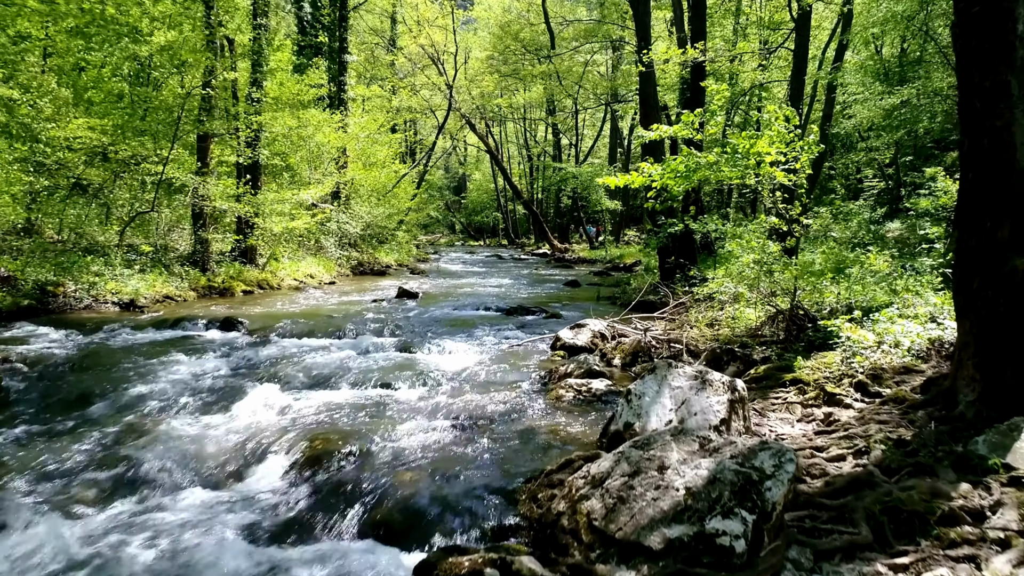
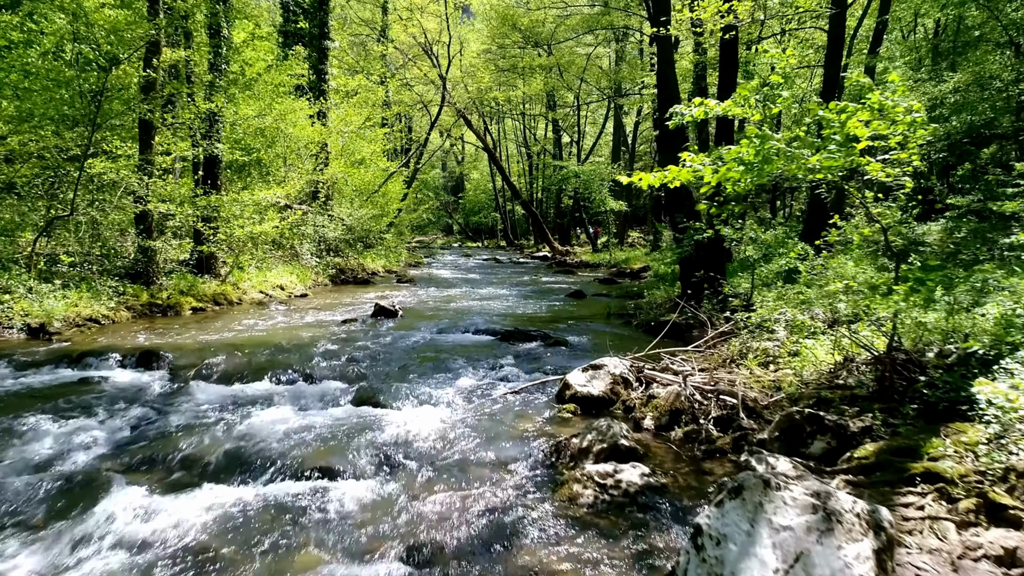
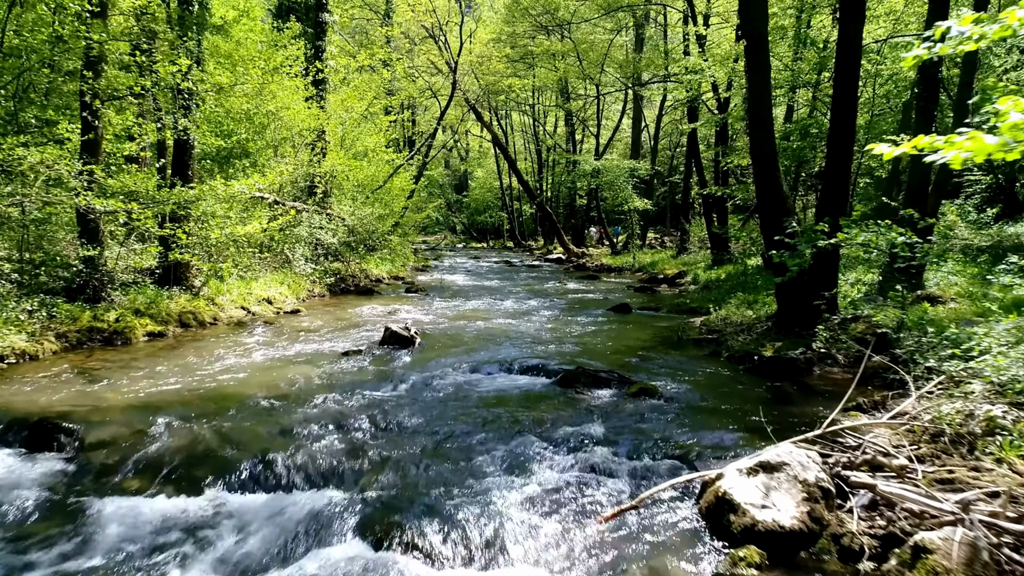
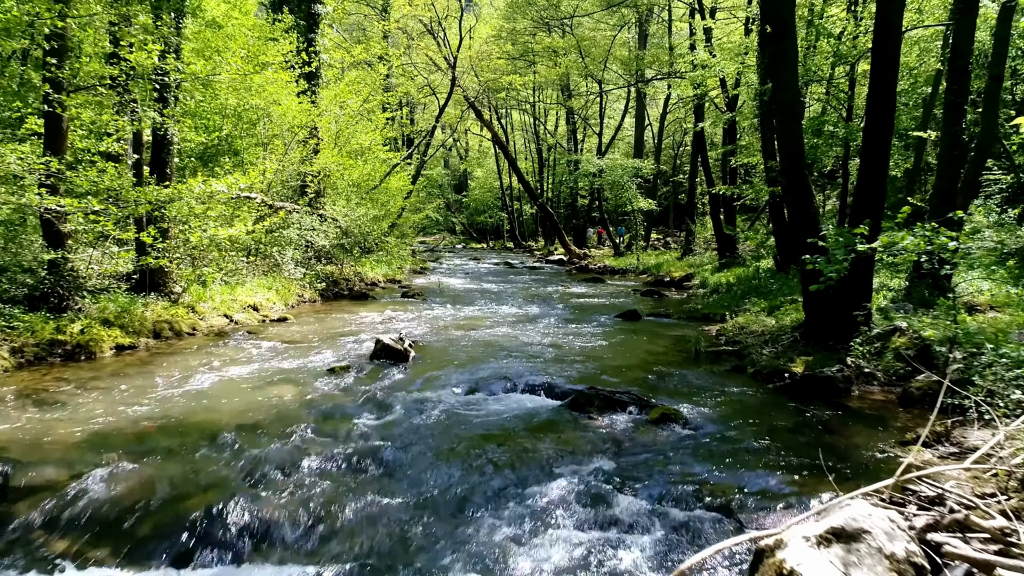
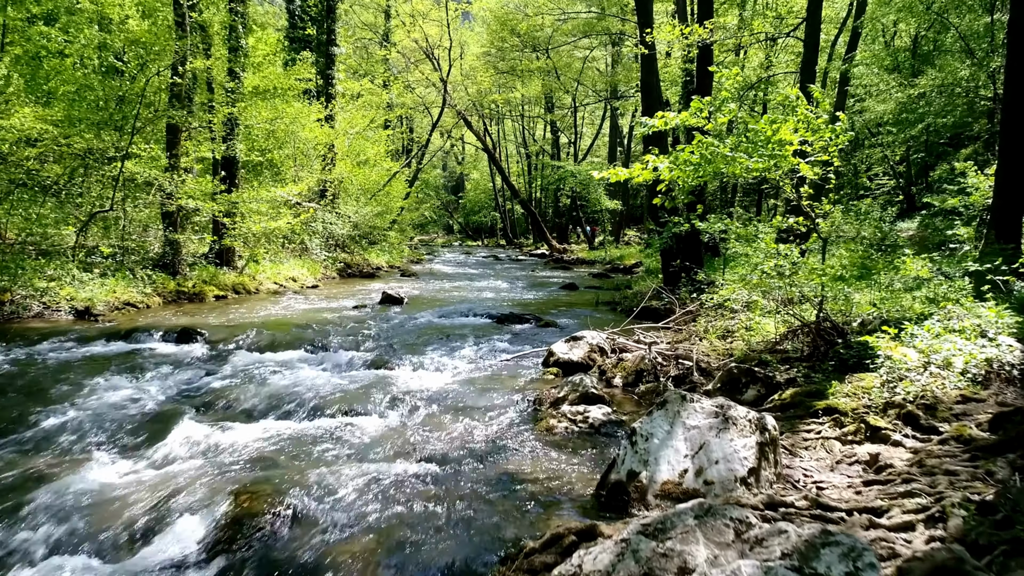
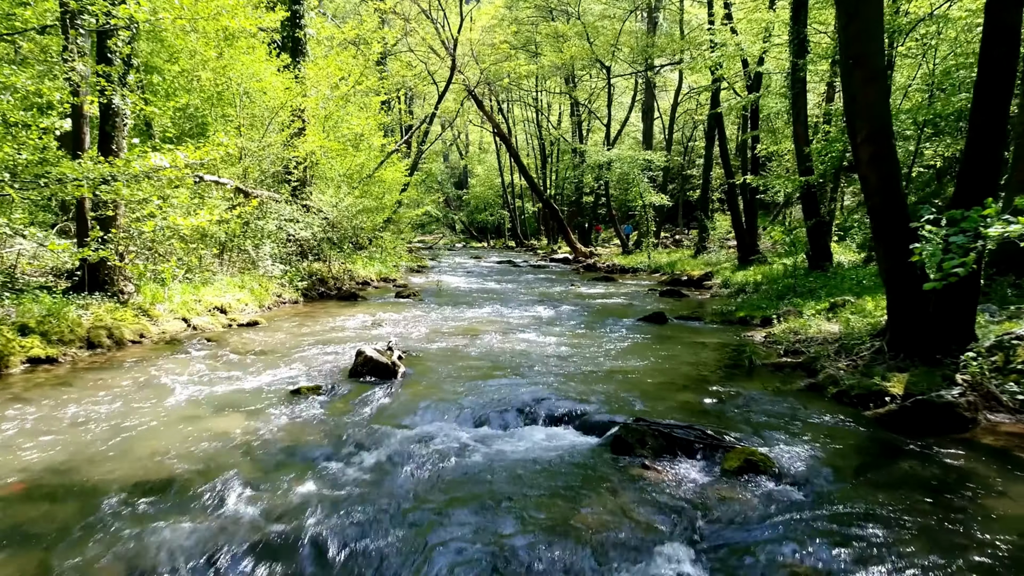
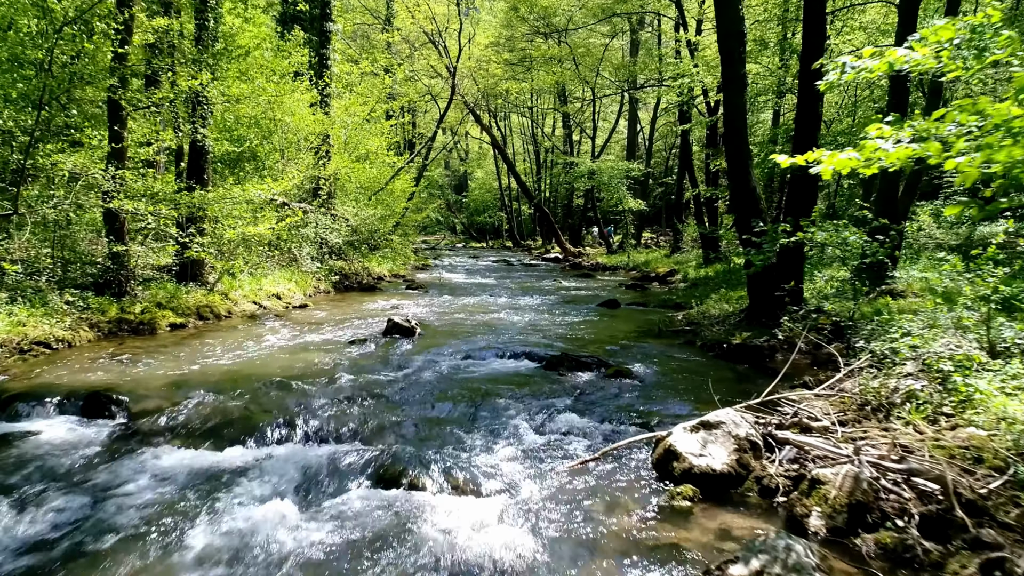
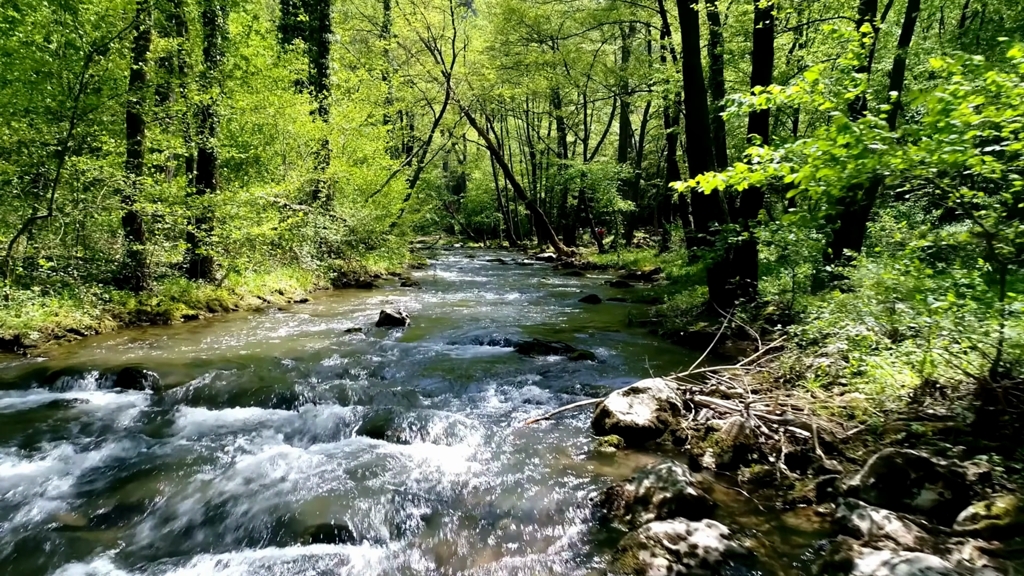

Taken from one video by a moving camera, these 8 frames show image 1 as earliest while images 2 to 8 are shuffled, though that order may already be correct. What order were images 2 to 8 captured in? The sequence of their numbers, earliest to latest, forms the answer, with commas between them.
5, 2, 8, 7, 3, 4, 6
